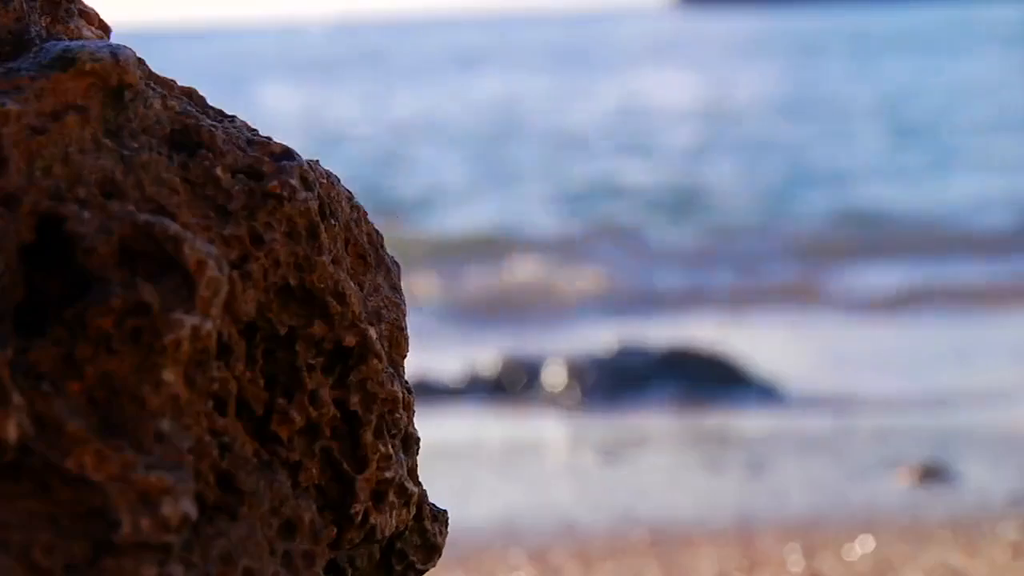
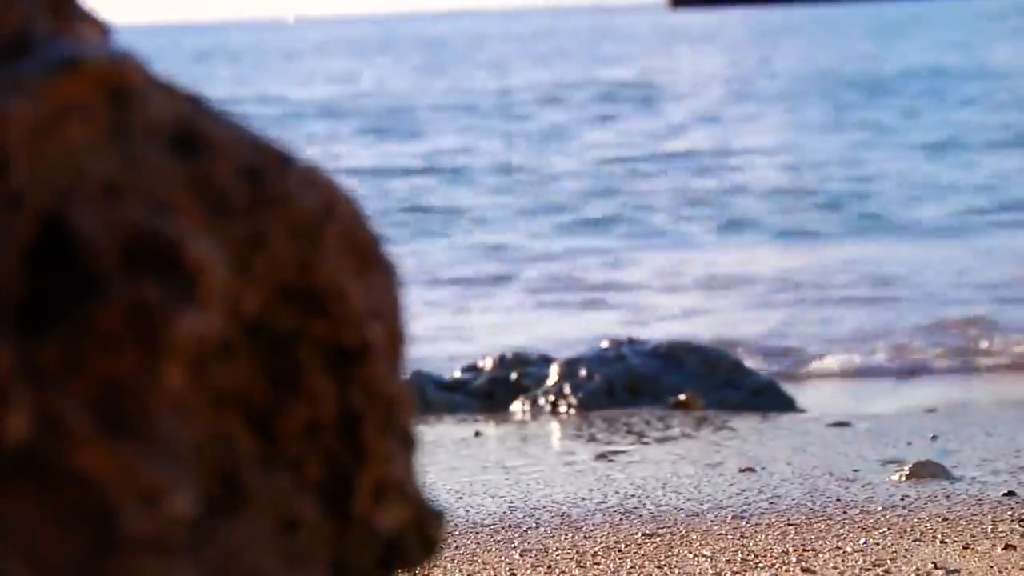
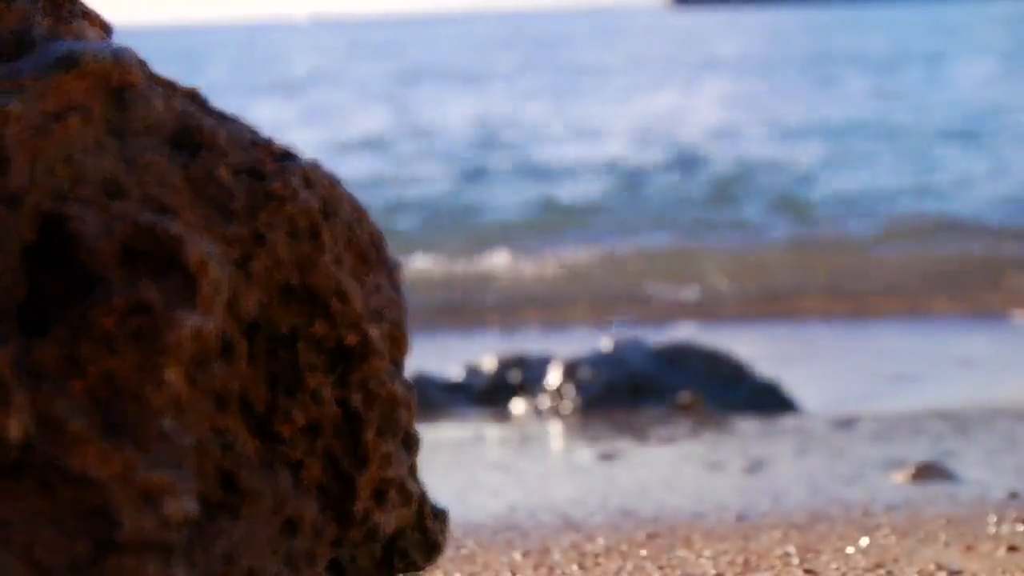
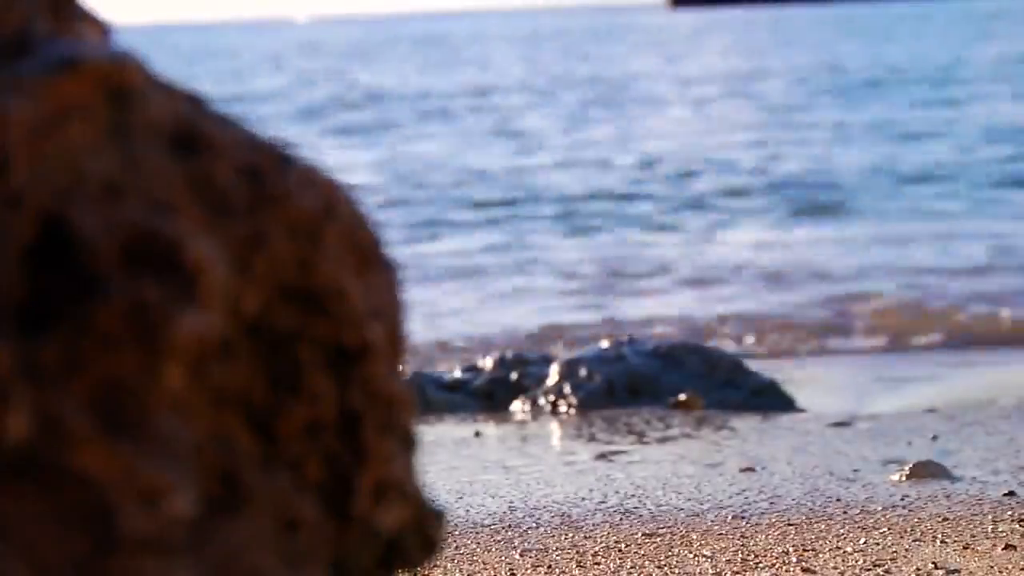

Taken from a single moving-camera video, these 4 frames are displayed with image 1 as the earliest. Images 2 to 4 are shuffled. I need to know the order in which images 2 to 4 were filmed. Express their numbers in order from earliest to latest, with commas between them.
3, 4, 2
